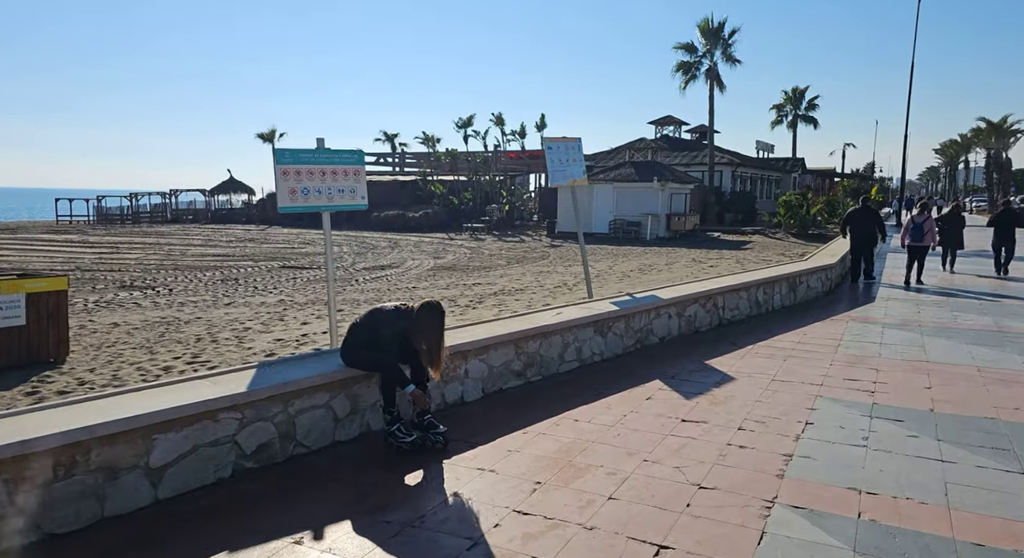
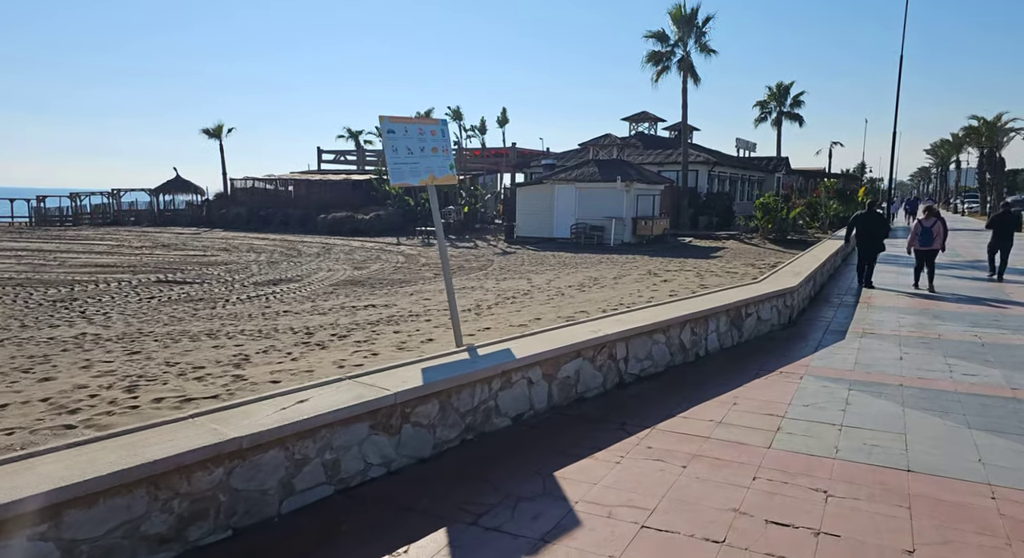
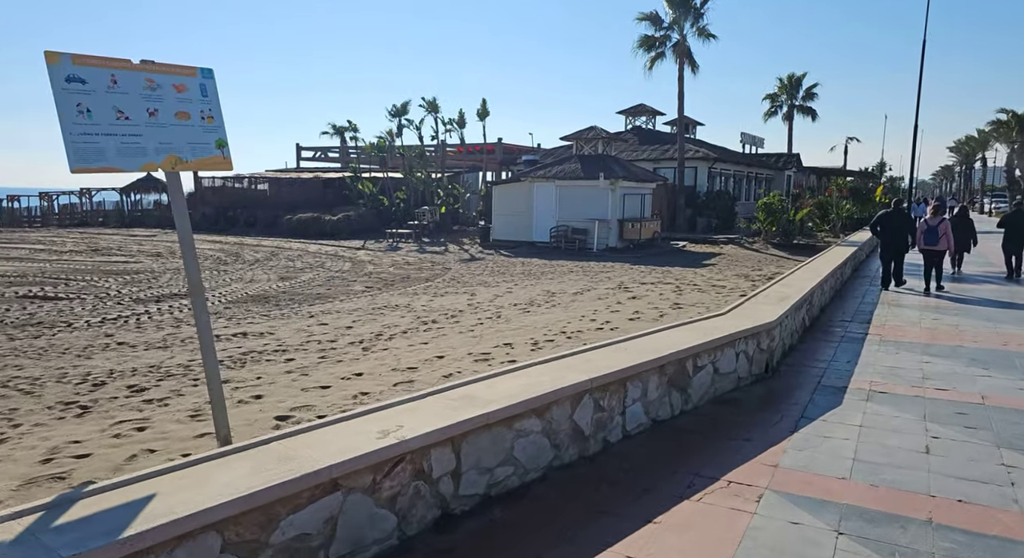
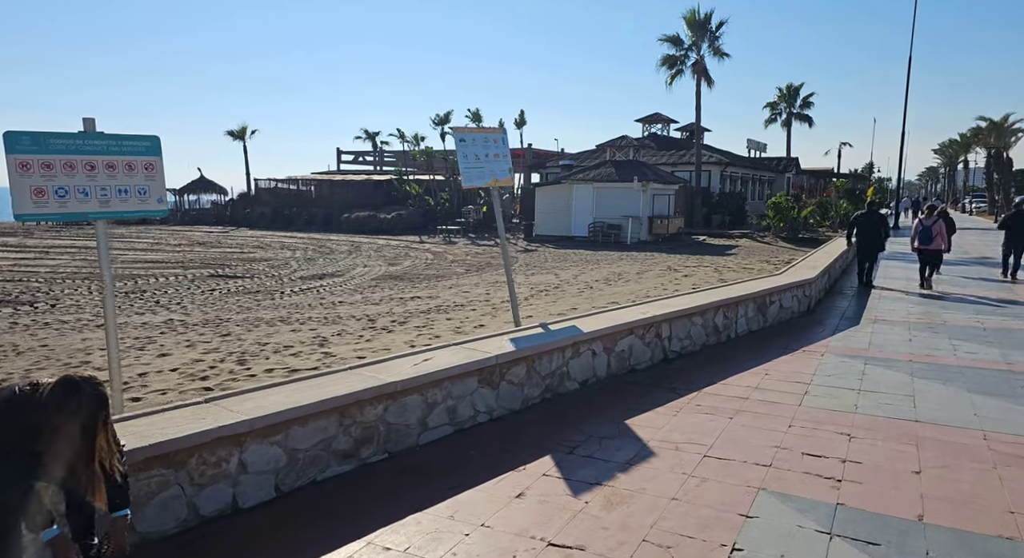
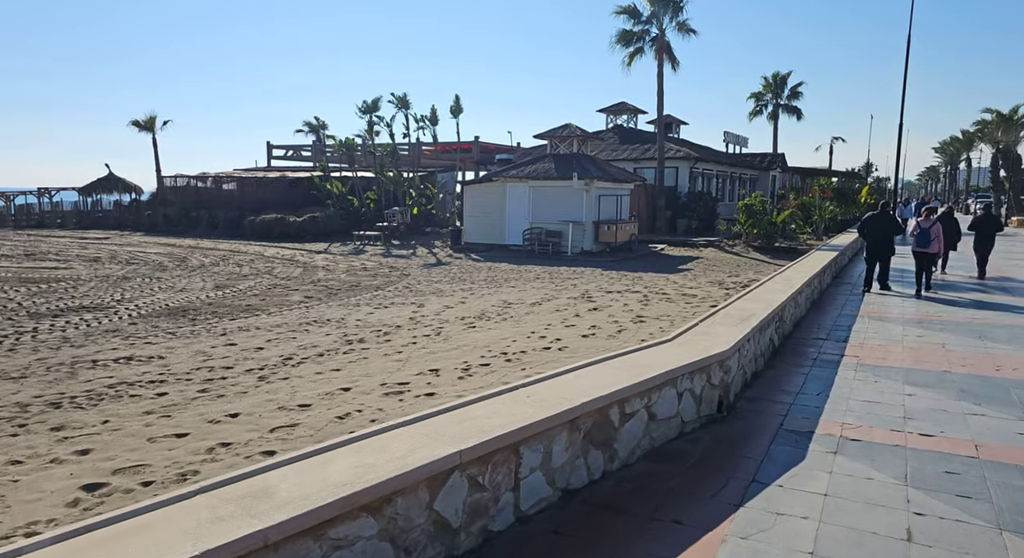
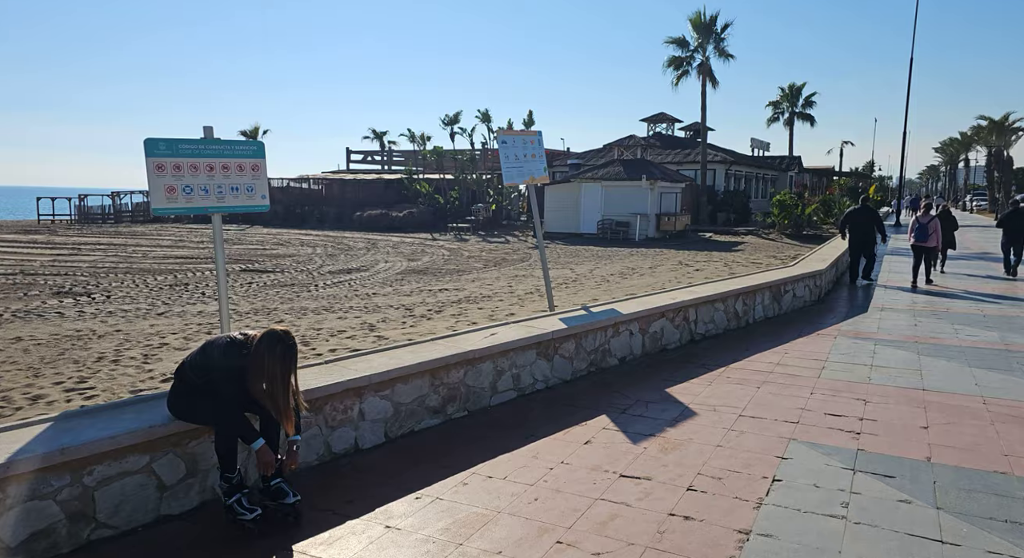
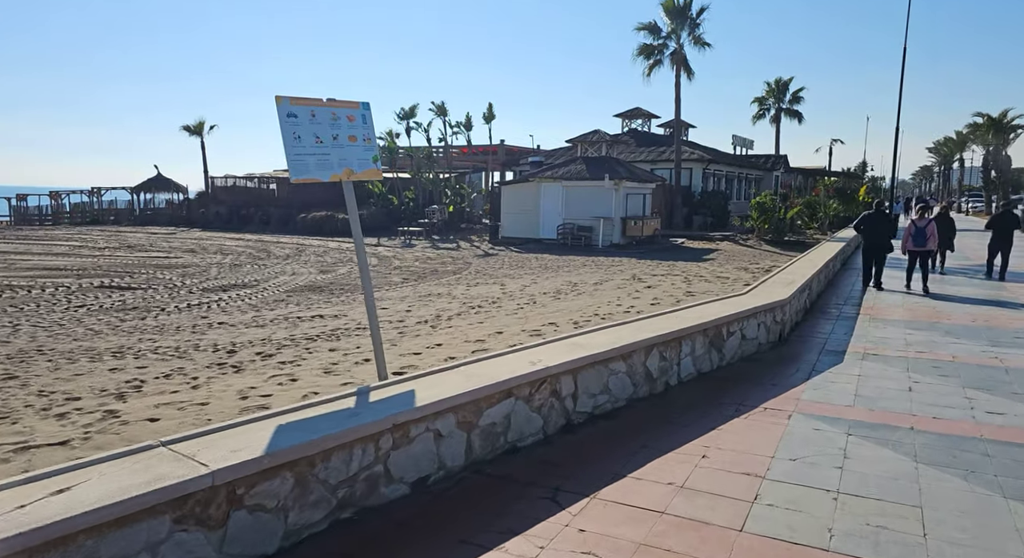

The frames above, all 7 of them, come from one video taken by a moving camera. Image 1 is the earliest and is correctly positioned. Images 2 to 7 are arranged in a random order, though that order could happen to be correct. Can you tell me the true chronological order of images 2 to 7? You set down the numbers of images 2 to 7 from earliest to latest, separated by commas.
6, 4, 2, 7, 3, 5
